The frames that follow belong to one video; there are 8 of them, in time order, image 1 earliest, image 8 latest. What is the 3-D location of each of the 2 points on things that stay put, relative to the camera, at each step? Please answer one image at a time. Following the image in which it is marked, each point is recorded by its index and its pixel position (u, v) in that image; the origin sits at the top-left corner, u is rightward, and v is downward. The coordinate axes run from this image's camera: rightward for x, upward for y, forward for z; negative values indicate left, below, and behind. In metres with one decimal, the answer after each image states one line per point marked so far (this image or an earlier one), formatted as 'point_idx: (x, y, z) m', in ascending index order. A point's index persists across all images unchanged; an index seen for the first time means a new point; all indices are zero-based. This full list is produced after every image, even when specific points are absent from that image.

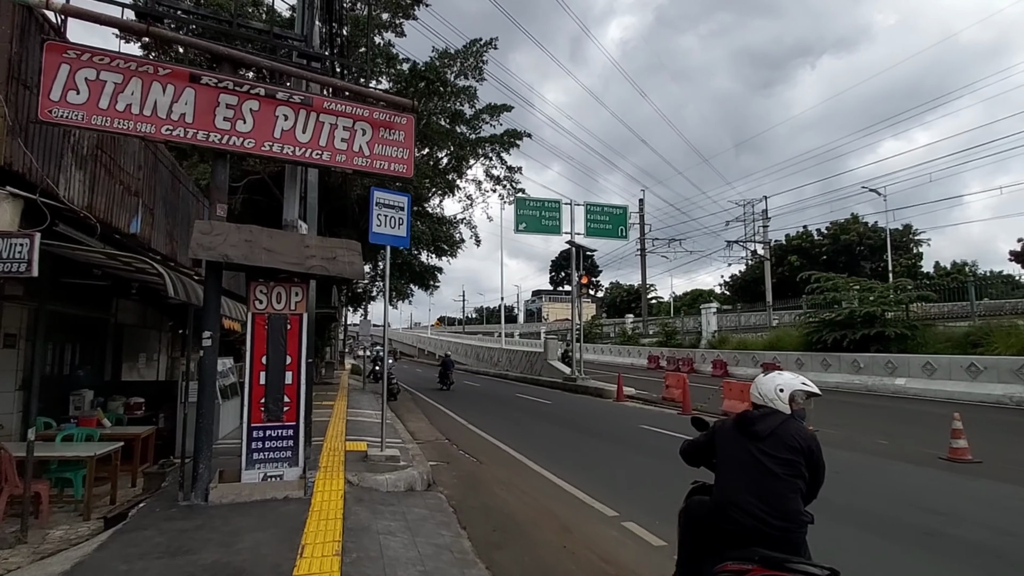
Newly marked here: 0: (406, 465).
0: (-1.4, -2.3, +8.1) m
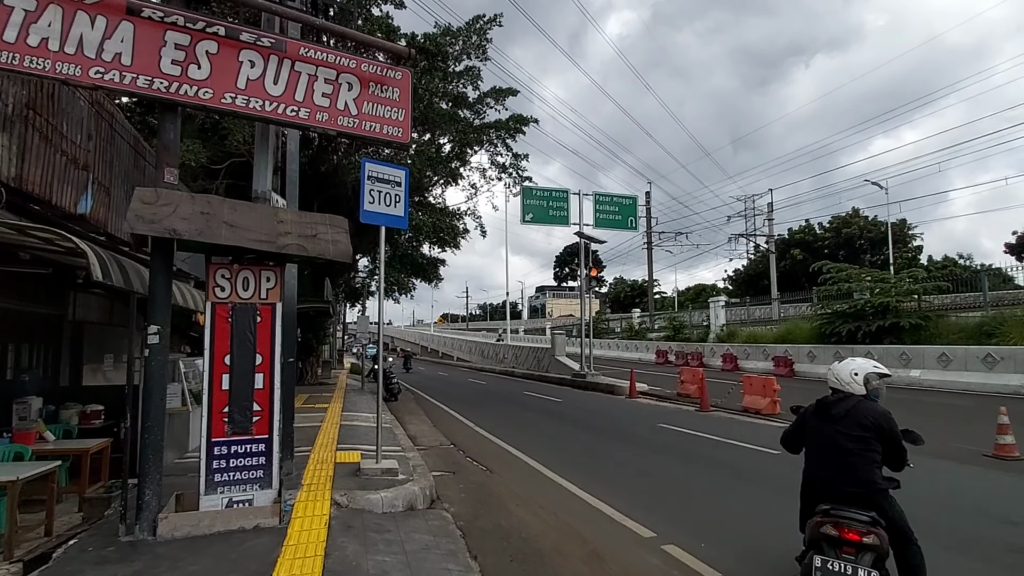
0: (-1.2, -2.1, +6.9) m
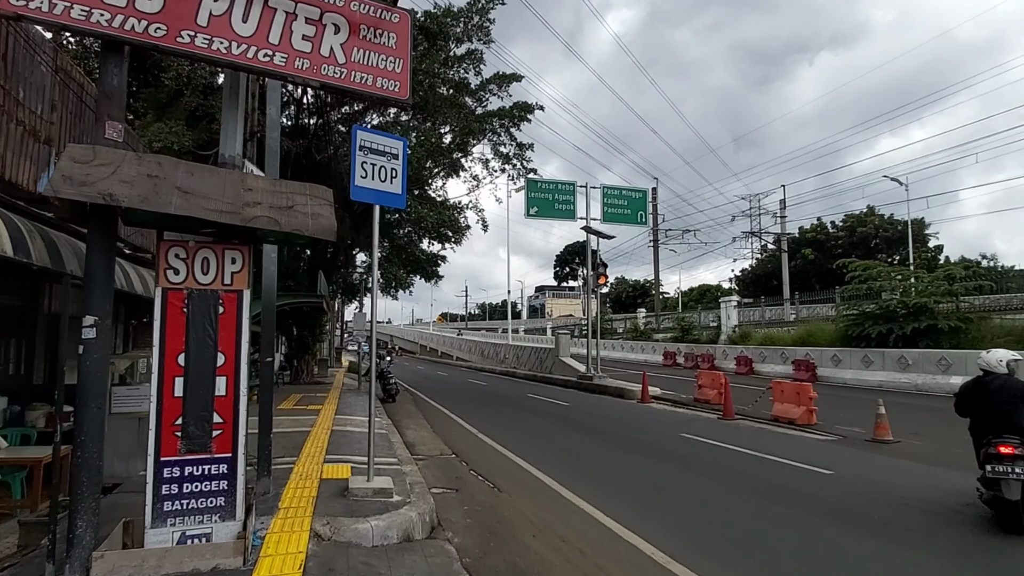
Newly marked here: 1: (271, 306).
0: (-1.1, -2.0, +5.9) m
1: (-2.4, -0.2, +6.2) m
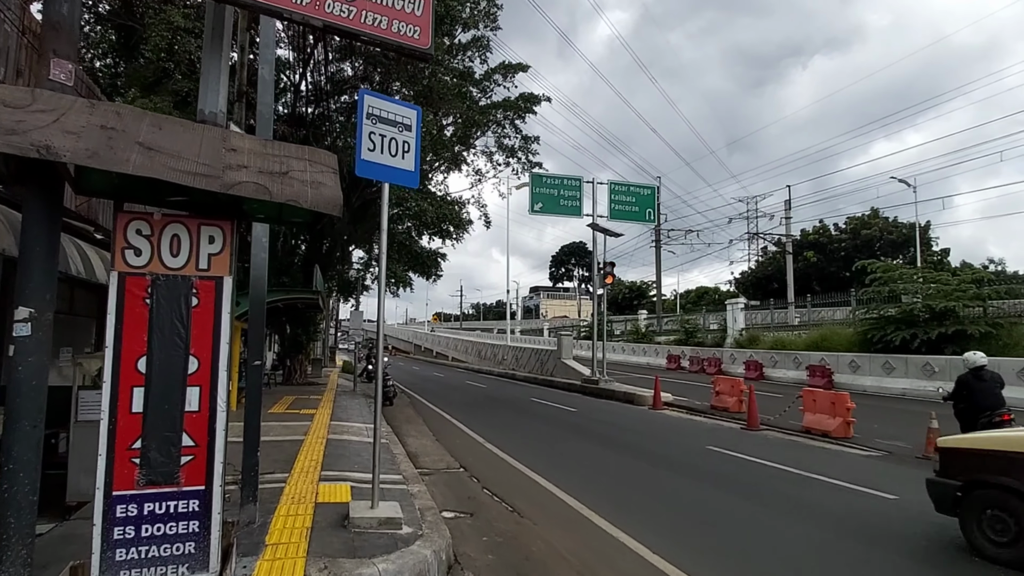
0: (-0.8, -2.0, +4.9) m
1: (-2.1, -0.1, +5.3) m
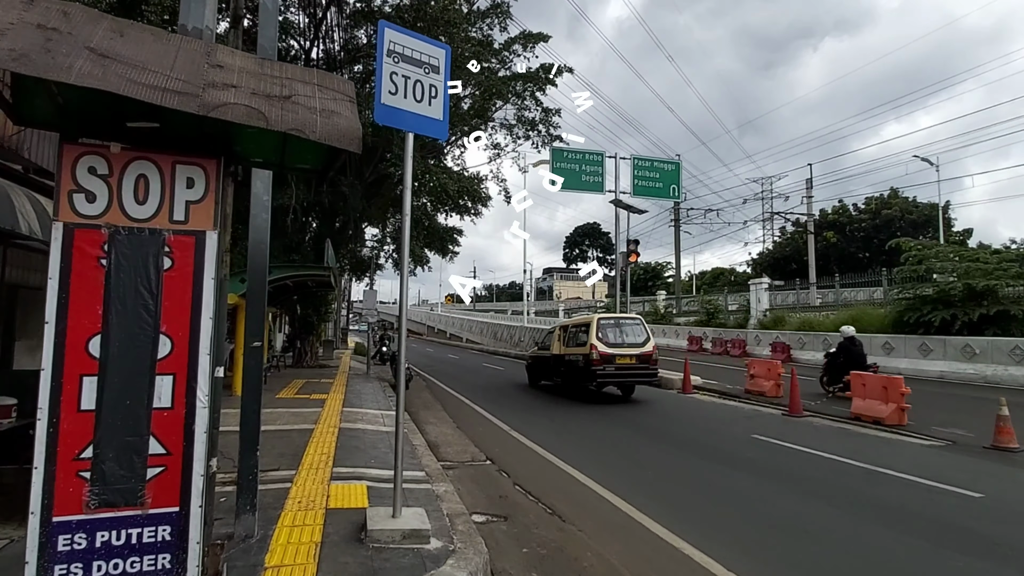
0: (-0.5, -1.7, +4.1) m
1: (-1.8, +0.1, +4.4) m
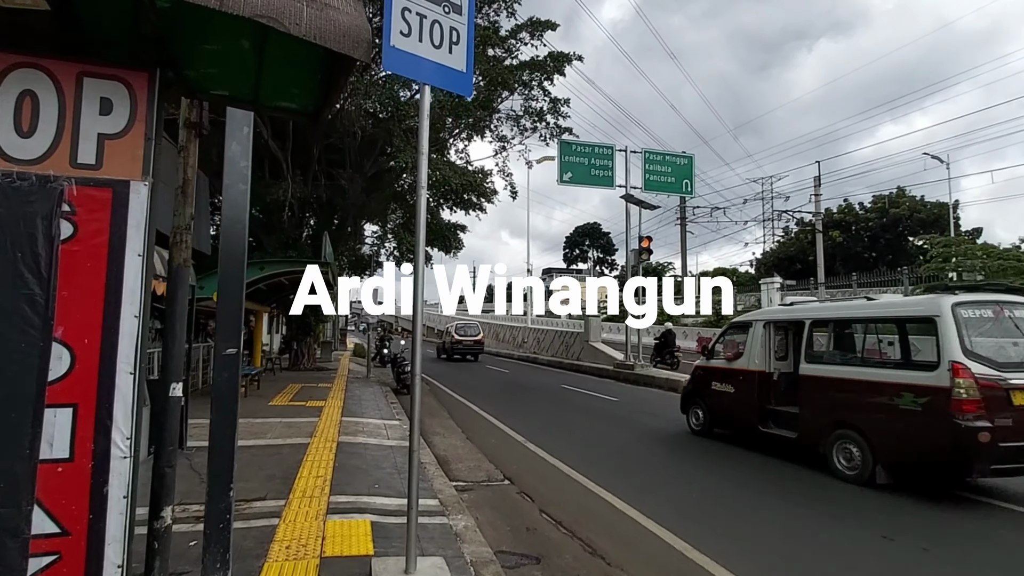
0: (-0.2, -1.7, +3.2) m
1: (-1.5, +0.2, +3.5) m
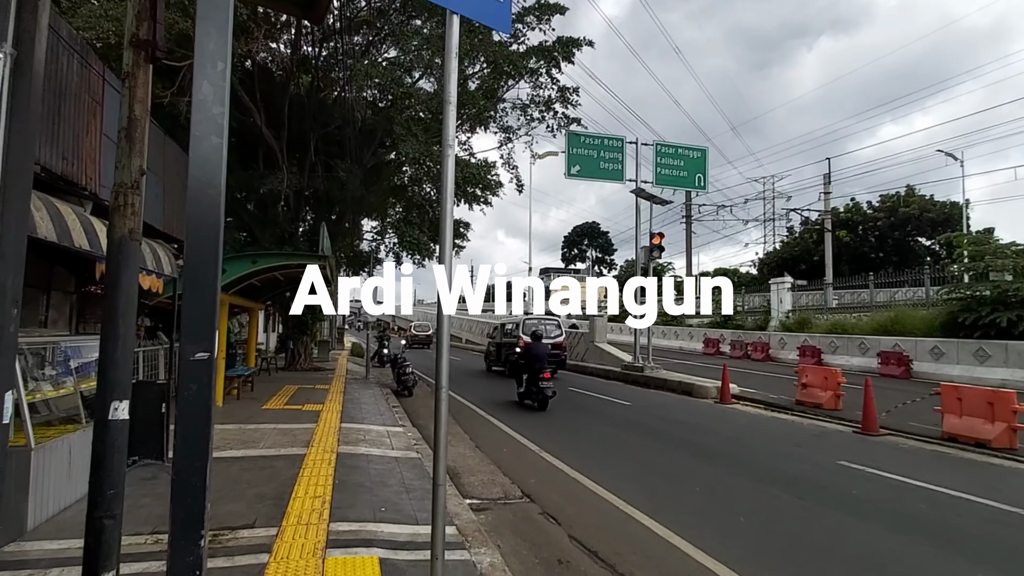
0: (0.0, -1.6, +2.4) m
1: (-1.3, +0.2, +2.7) m
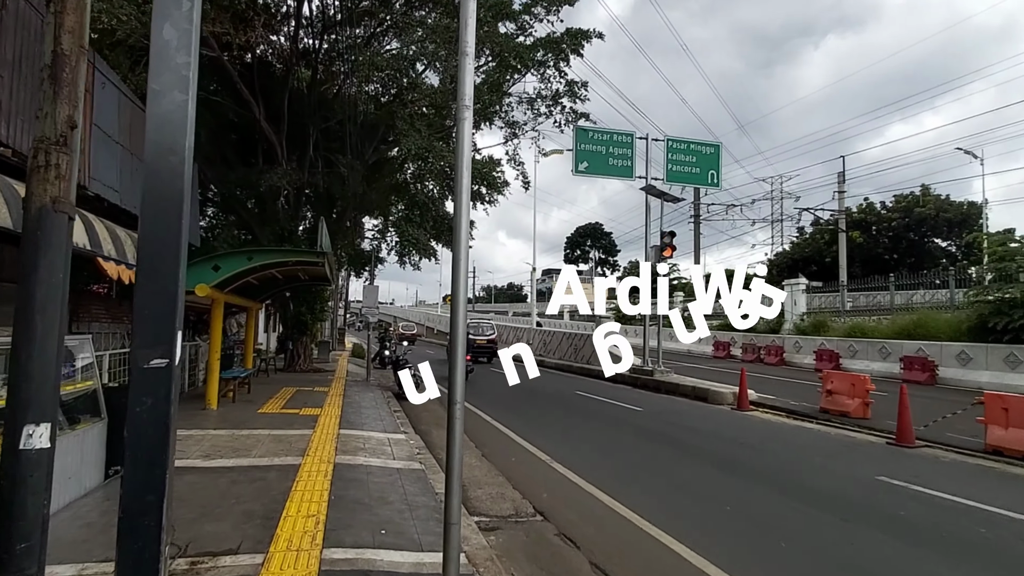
0: (+0.1, -1.6, +1.9) m
1: (-1.2, +0.3, +2.2) m
